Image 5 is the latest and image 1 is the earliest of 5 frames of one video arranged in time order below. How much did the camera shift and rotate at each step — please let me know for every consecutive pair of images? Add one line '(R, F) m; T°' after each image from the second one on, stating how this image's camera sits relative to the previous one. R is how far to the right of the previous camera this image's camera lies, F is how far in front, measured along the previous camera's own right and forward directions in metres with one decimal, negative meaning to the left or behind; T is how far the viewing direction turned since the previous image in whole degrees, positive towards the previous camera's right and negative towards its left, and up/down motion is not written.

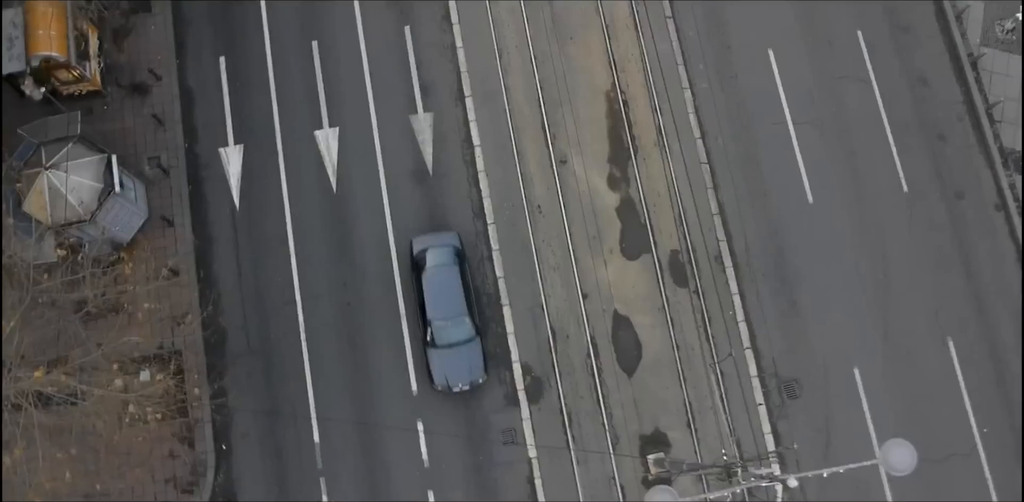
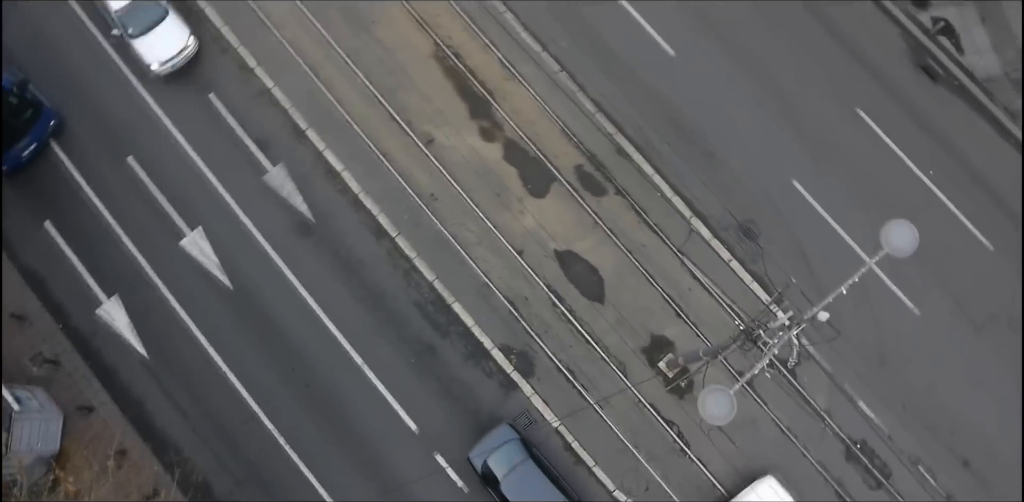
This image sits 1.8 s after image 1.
(+0.6, +0.8) m; +3°
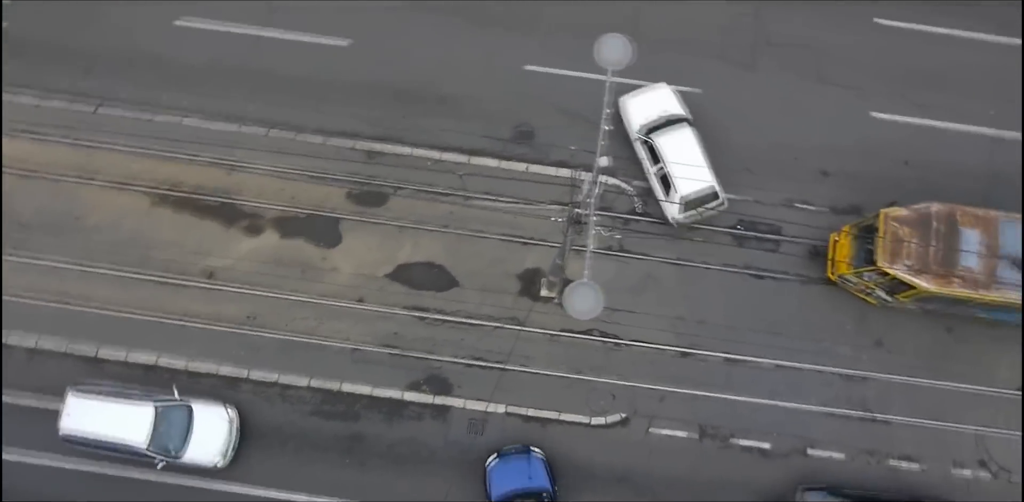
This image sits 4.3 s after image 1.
(+1.5, +0.3) m; +6°
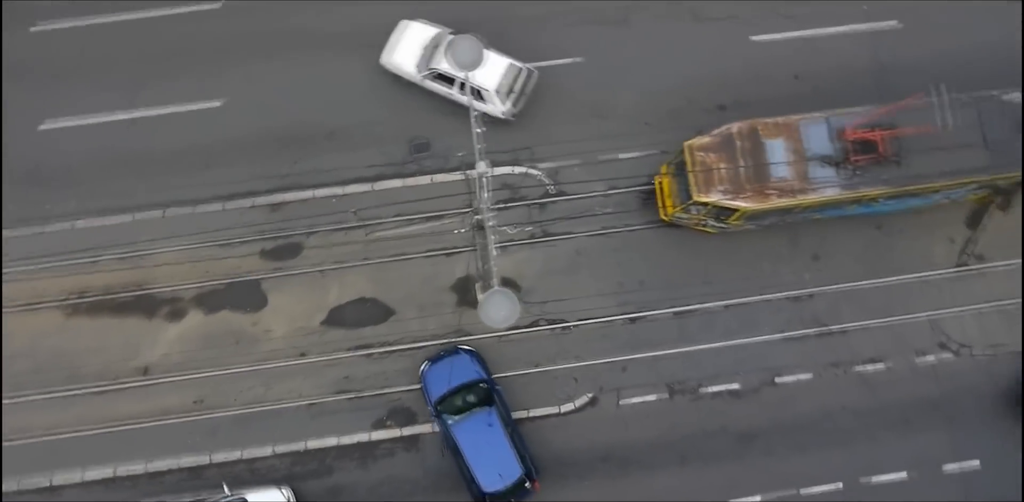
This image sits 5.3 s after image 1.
(+0.9, +0.2) m; +2°
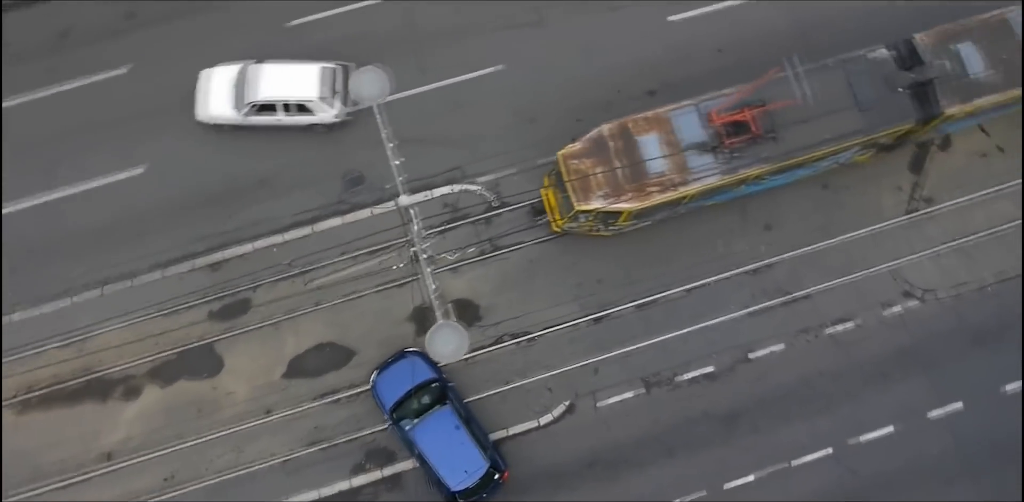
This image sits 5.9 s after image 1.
(+0.6, +0.3) m; +2°
